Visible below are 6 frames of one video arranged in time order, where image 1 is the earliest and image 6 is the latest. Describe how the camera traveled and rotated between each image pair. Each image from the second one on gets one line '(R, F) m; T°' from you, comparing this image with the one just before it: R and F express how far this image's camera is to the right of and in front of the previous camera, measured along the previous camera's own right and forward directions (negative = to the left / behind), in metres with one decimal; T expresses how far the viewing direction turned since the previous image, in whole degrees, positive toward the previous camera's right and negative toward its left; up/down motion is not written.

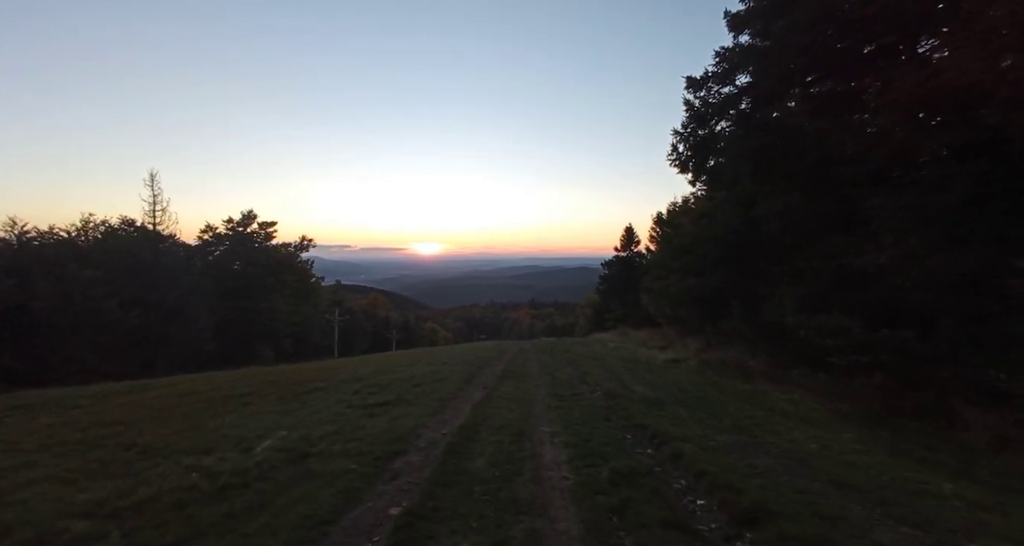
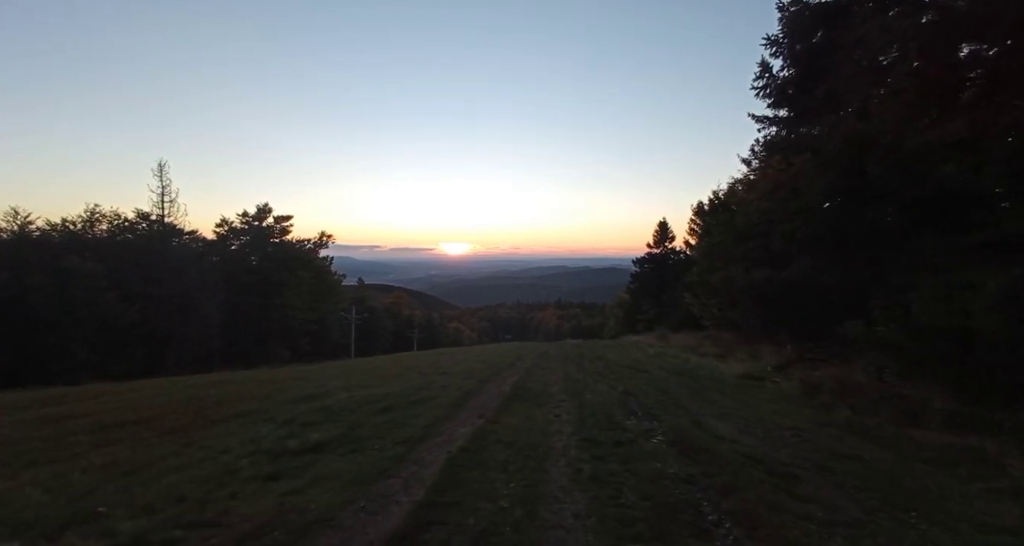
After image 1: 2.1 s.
(+0.3, +5.0) m; -3°
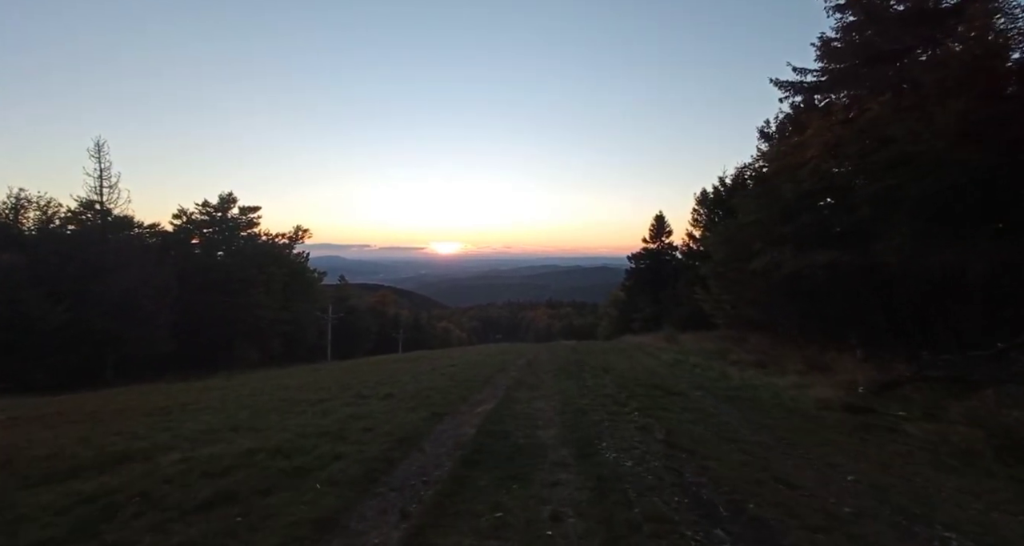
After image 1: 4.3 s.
(+0.4, +5.2) m; +1°
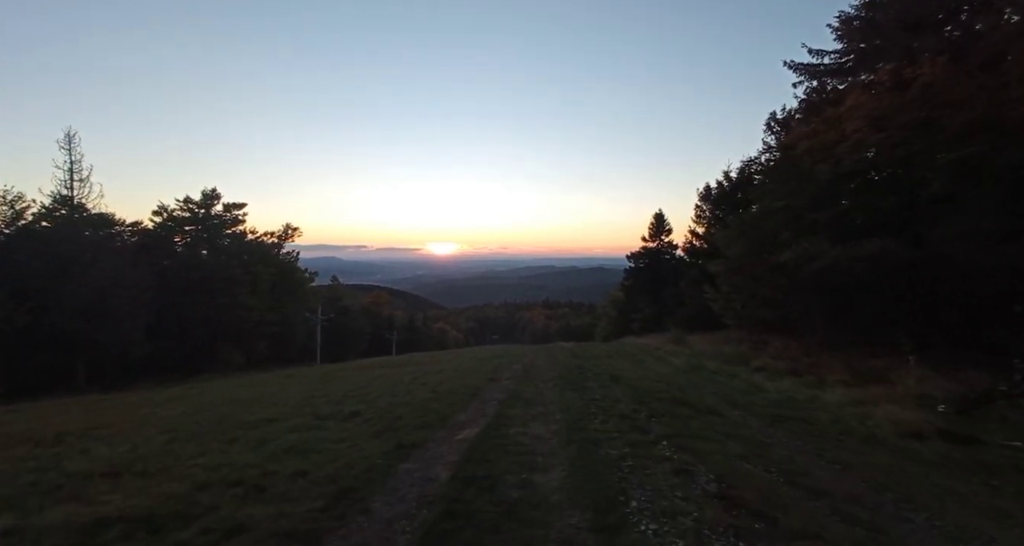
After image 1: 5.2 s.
(+0.1, +2.3) m; 0°
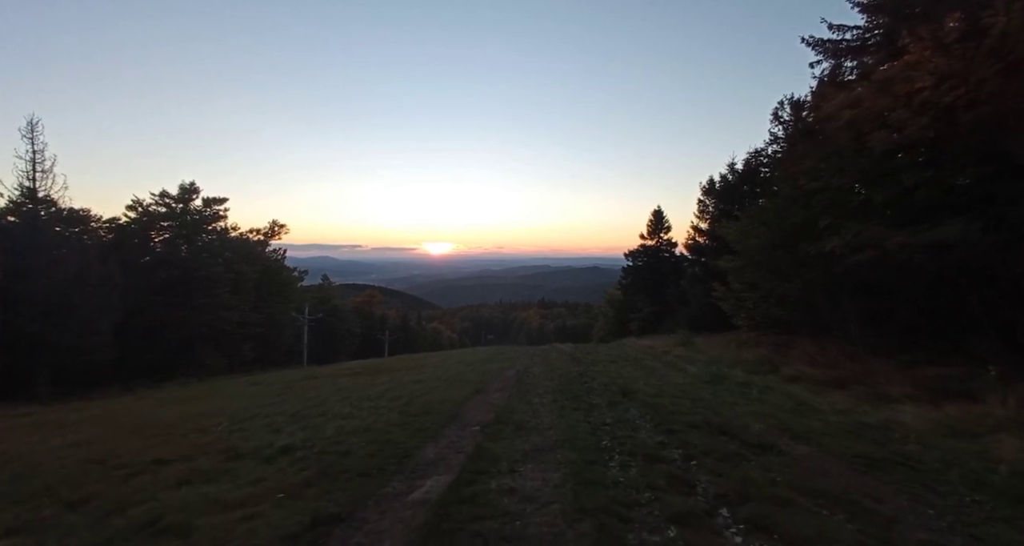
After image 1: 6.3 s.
(+0.1, +2.6) m; 0°
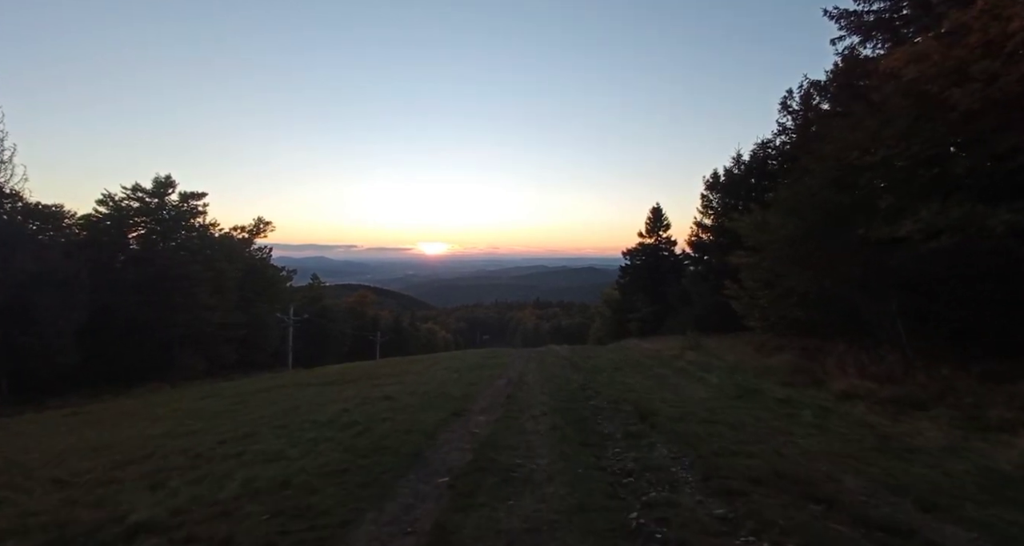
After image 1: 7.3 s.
(+0.1, +2.6) m; 0°
